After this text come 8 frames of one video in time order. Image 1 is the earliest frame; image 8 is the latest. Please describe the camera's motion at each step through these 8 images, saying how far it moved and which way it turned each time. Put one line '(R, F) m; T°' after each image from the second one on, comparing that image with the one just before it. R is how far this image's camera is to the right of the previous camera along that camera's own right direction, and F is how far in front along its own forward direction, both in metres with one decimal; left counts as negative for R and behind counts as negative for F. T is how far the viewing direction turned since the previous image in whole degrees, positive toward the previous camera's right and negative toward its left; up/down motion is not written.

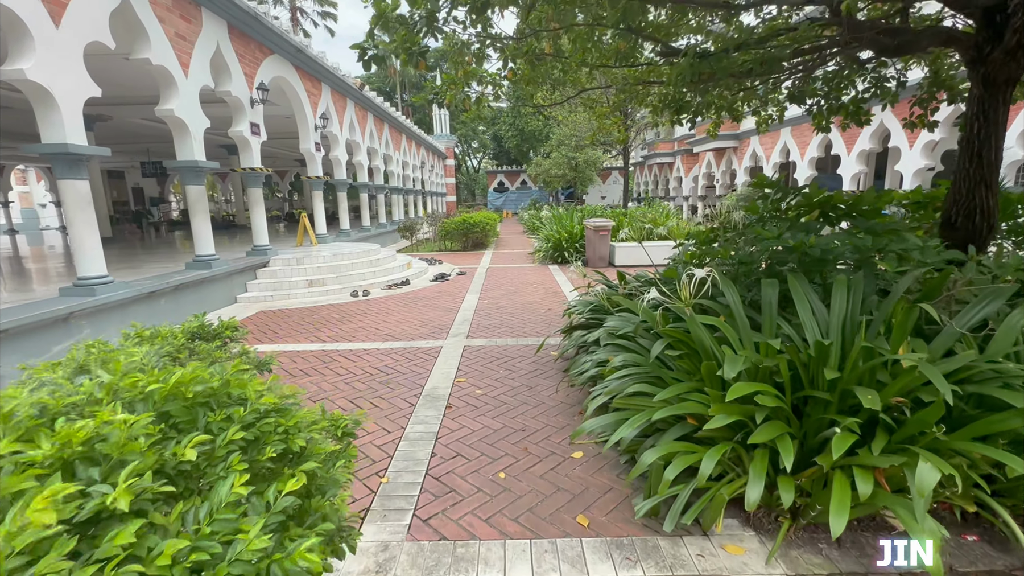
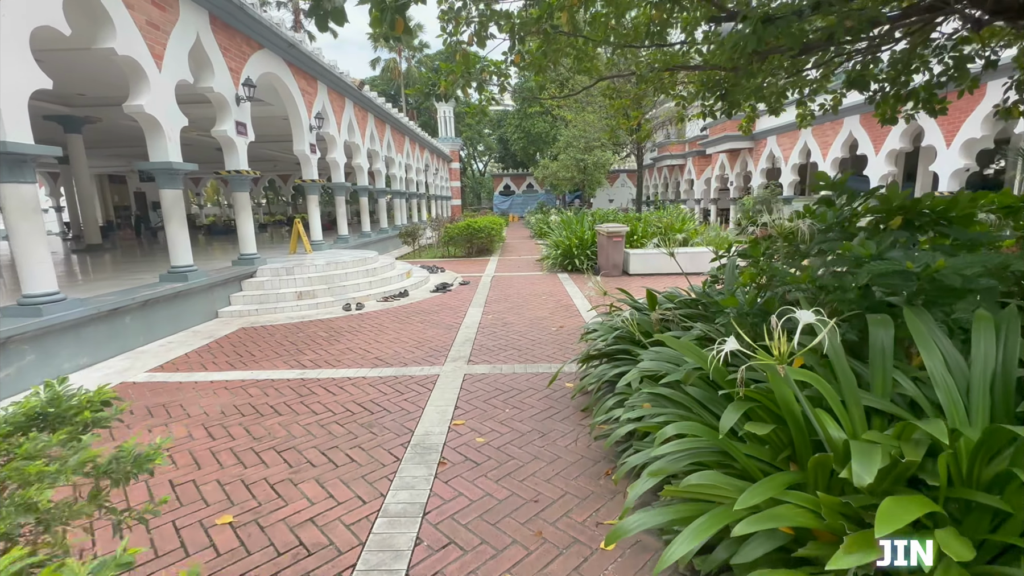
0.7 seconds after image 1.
(0.0, +0.7) m; -1°
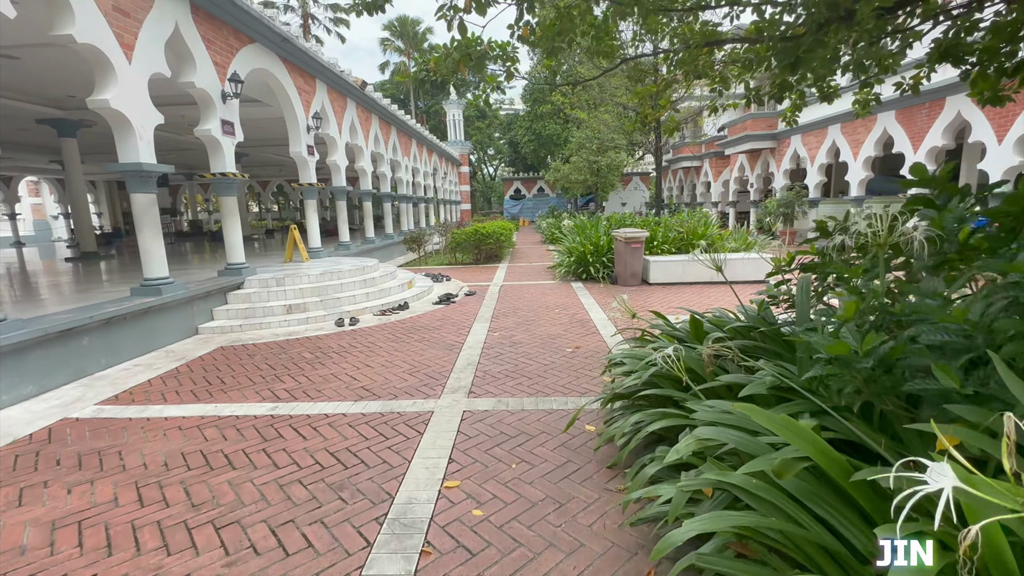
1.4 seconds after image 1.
(0.0, +0.8) m; -1°
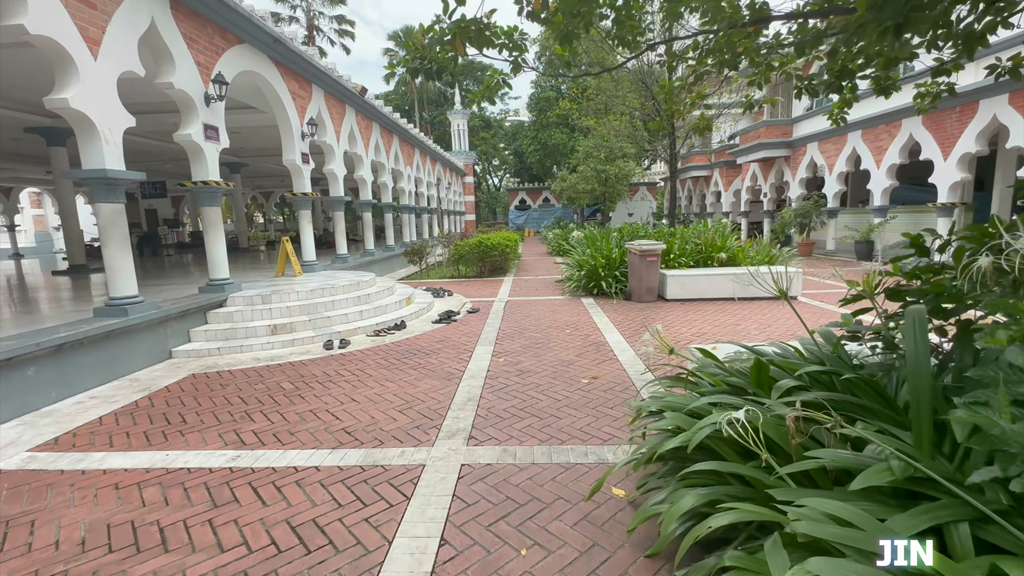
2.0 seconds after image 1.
(0.0, +0.7) m; -1°
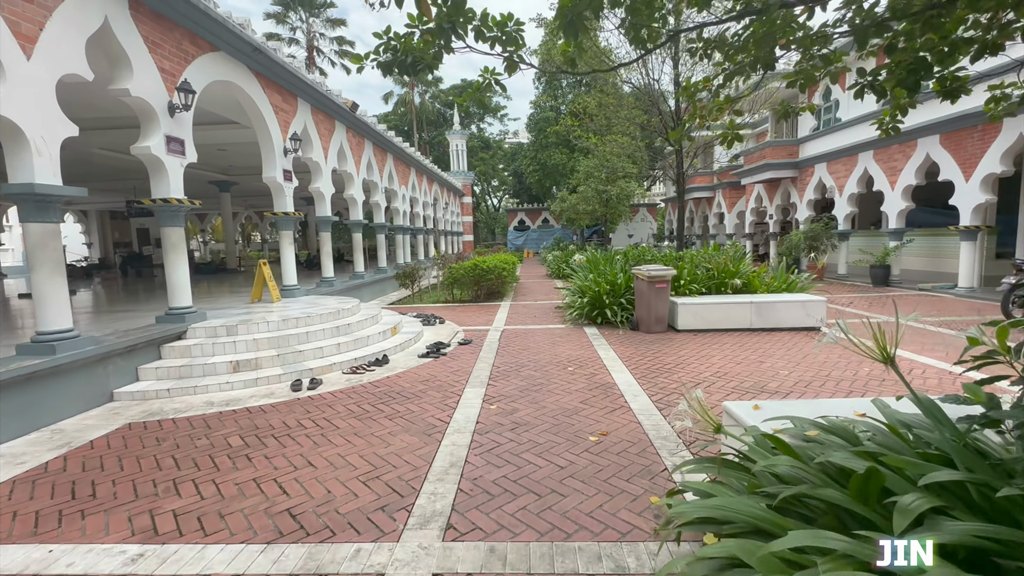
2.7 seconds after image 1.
(0.0, +0.8) m; 0°
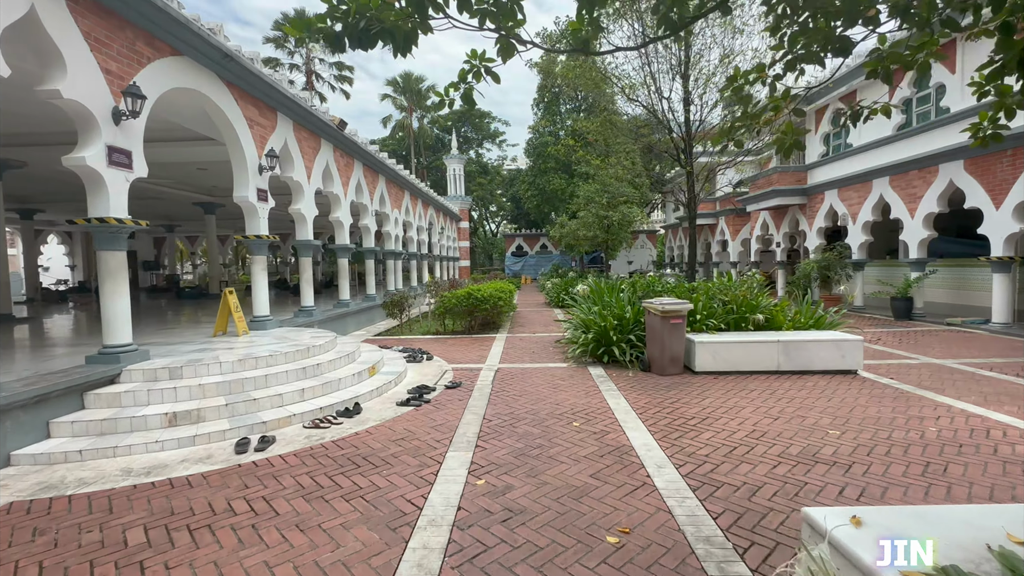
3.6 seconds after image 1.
(0.0, +0.9) m; 0°
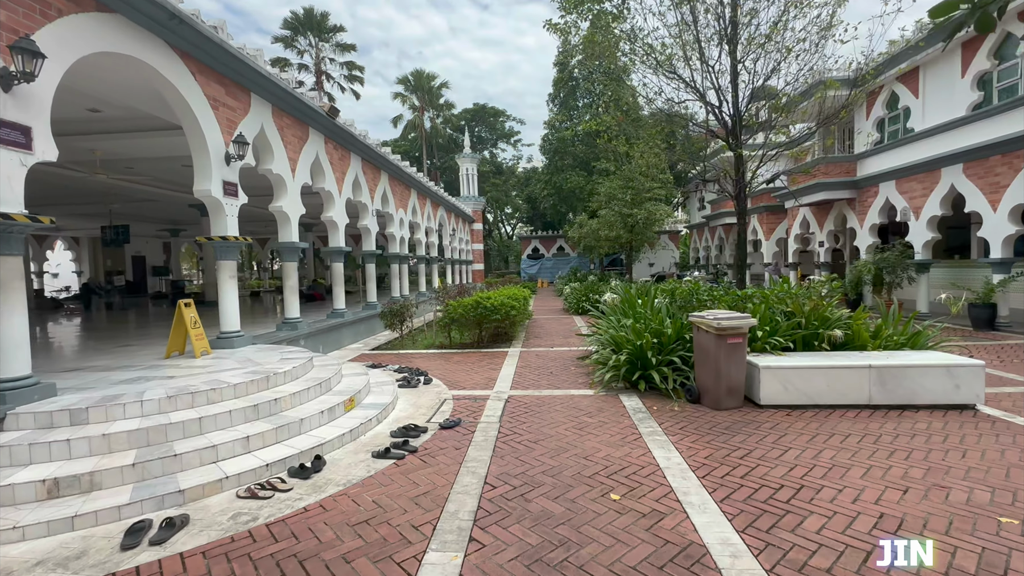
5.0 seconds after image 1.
(0.0, +1.5) m; -2°
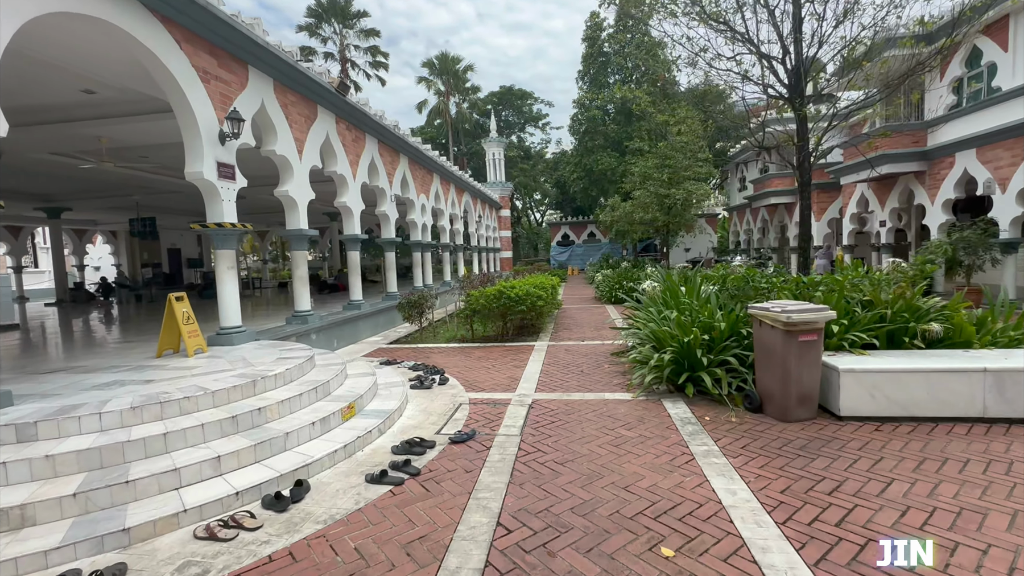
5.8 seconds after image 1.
(+0.1, +0.9) m; -4°
